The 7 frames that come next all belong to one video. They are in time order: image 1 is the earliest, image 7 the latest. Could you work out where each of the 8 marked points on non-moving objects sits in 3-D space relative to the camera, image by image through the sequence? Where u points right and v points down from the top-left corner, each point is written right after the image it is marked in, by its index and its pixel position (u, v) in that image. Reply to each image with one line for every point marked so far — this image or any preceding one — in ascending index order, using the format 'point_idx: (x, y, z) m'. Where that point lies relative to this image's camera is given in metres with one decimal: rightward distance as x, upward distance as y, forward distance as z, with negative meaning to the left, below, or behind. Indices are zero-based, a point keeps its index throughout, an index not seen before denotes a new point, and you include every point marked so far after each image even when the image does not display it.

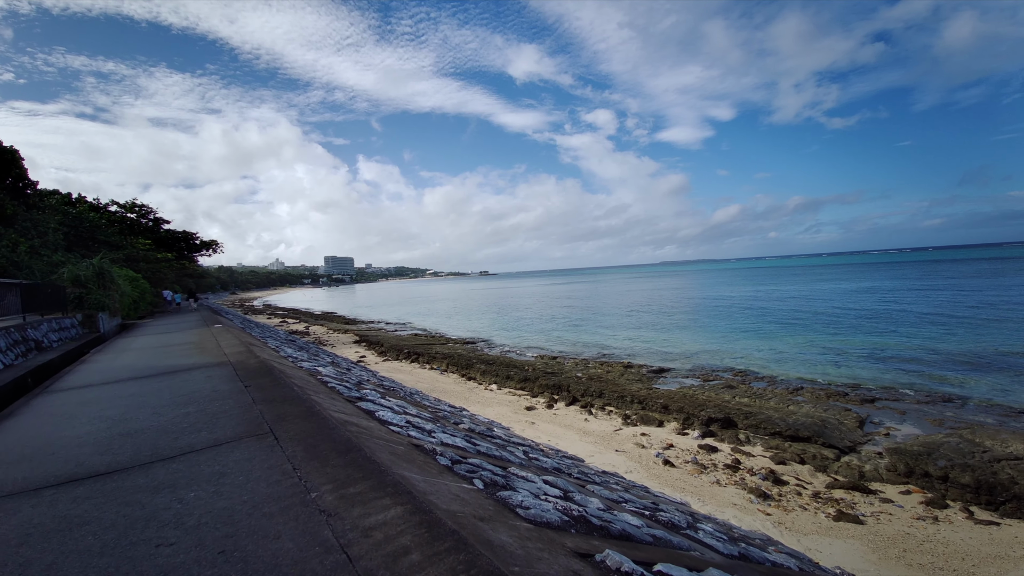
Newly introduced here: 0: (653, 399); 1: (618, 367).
0: (+3.7, -2.9, +10.7) m
1: (+3.9, -3.0, +15.2) m
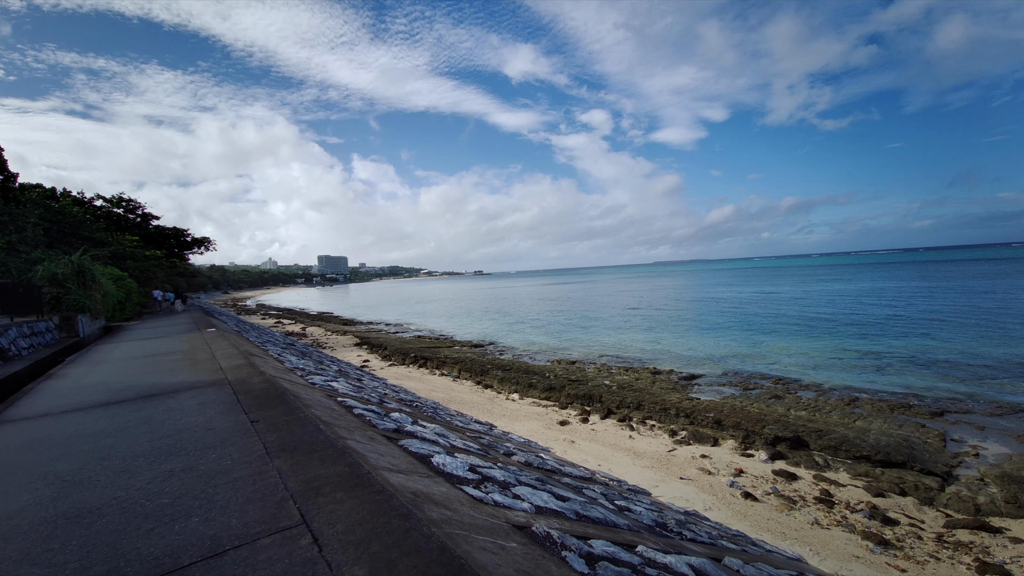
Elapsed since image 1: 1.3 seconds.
0: (+4.5, -2.9, +9.6) m
1: (+4.6, -3.0, +14.1) m
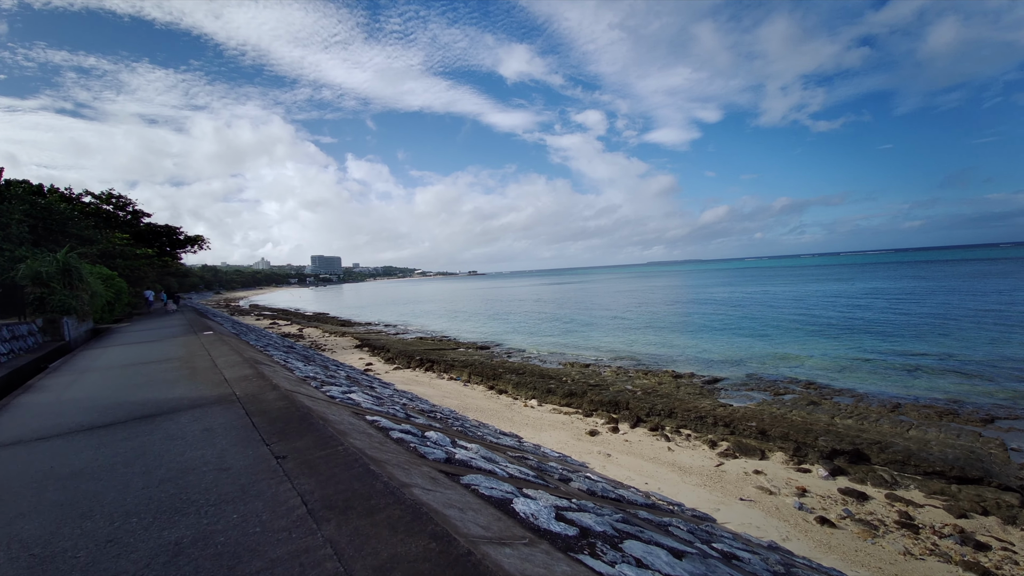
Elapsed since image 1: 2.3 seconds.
0: (+5.0, -2.9, +9.0) m
1: (+5.1, -3.0, +13.5) m
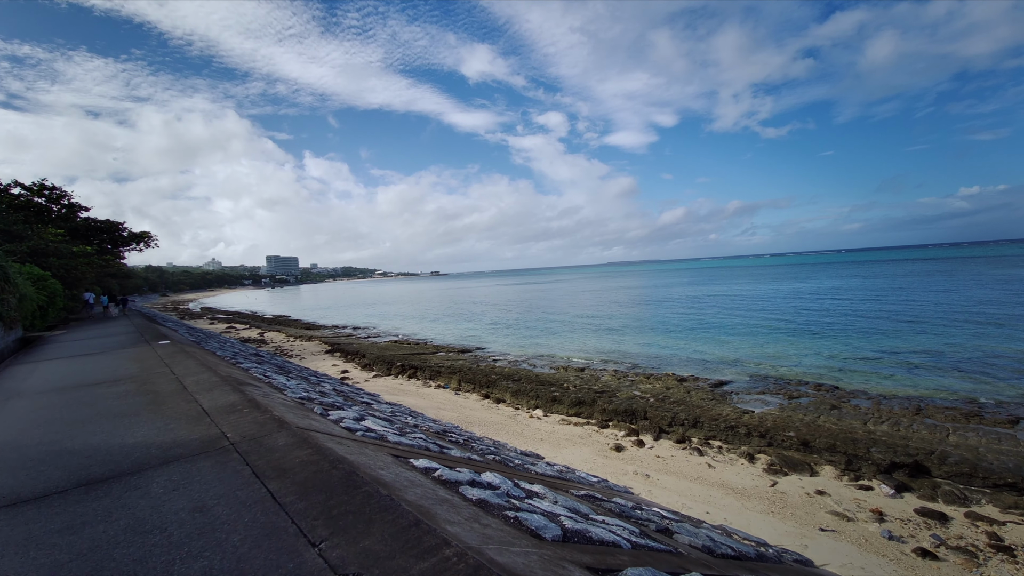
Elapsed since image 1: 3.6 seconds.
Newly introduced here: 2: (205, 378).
0: (+5.4, -2.9, +8.4) m
1: (+5.0, -3.0, +12.9) m
2: (-3.8, -1.1, +5.1) m
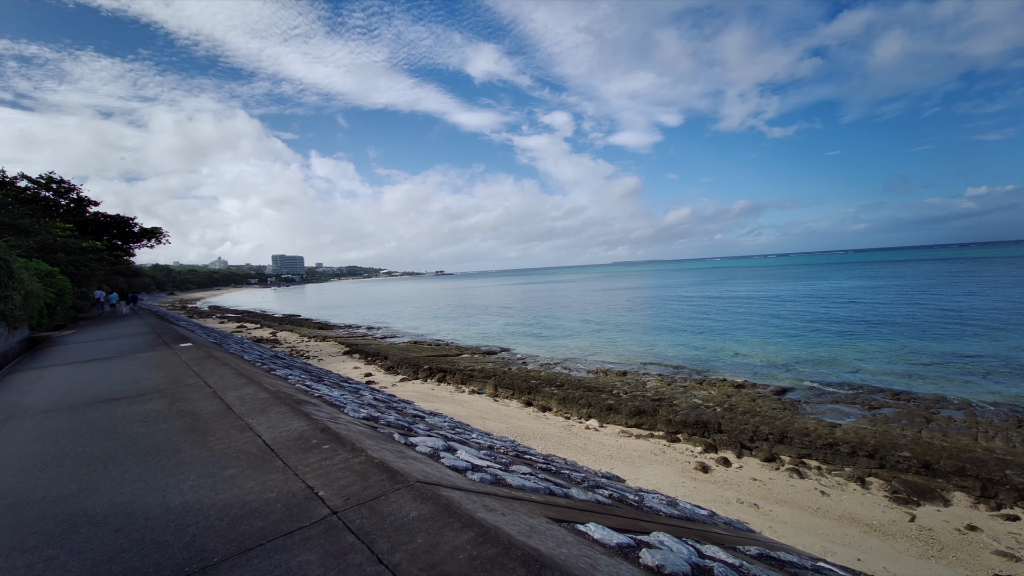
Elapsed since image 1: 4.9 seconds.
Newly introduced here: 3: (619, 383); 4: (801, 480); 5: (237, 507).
0: (+6.6, -2.9, +7.3) m
1: (+6.3, -2.9, +11.9) m
2: (-2.6, -1.1, +4.1) m
3: (+3.4, -3.1, +13.2) m
4: (+4.8, -3.2, +6.8) m
5: (-1.4, -1.1, +2.1) m
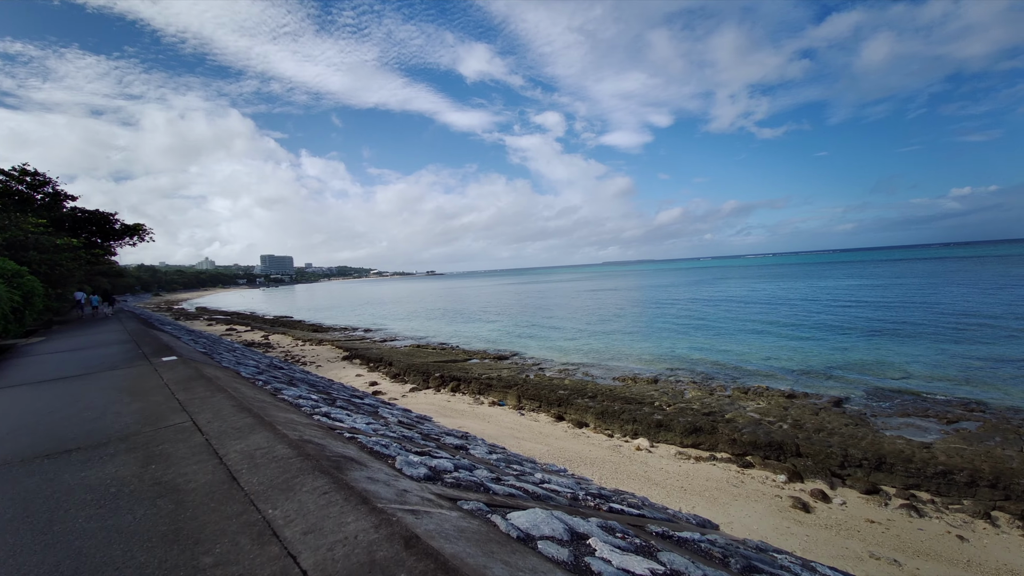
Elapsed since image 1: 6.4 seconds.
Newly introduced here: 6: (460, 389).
0: (+7.5, -2.9, +6.2) m
1: (+7.1, -2.9, +10.7) m
2: (-1.7, -1.1, +2.8) m
3: (+4.2, -3.1, +12.0) m
4: (+5.6, -3.2, +5.6) m
5: (-0.5, -1.1, +0.8) m
6: (-1.7, -3.3, +13.7) m
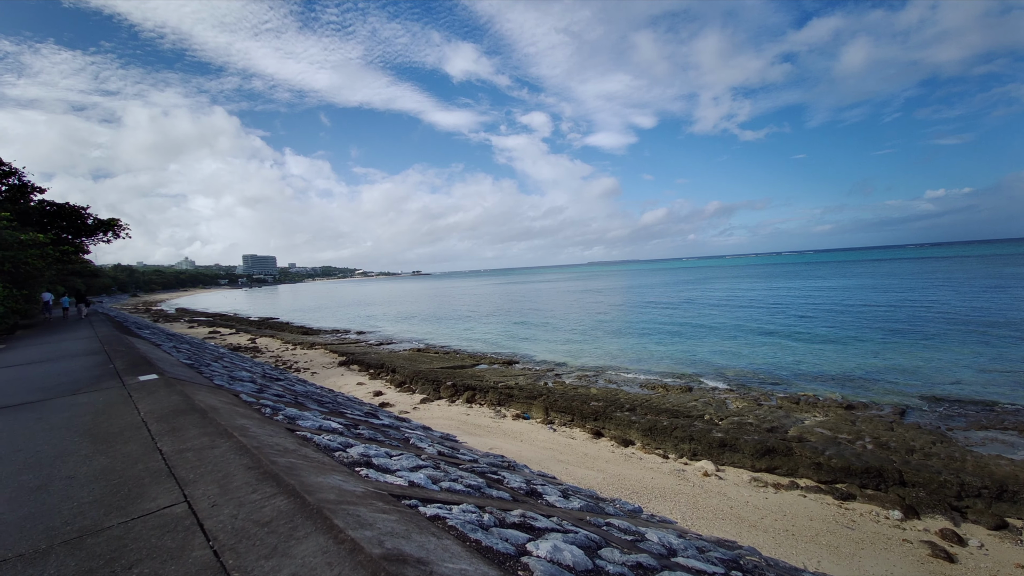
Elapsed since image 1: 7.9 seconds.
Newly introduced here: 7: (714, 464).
0: (+8.4, -2.9, +5.2) m
1: (+7.9, -2.9, +9.7) m
2: (-0.7, -1.1, +1.5) m
3: (+4.9, -3.1, +10.9) m
4: (+6.6, -3.2, +4.6) m
5: (+0.6, -1.1, -0.4) m
6: (-1.0, -3.3, +12.4) m
7: (+3.8, -3.3, +7.6) m
